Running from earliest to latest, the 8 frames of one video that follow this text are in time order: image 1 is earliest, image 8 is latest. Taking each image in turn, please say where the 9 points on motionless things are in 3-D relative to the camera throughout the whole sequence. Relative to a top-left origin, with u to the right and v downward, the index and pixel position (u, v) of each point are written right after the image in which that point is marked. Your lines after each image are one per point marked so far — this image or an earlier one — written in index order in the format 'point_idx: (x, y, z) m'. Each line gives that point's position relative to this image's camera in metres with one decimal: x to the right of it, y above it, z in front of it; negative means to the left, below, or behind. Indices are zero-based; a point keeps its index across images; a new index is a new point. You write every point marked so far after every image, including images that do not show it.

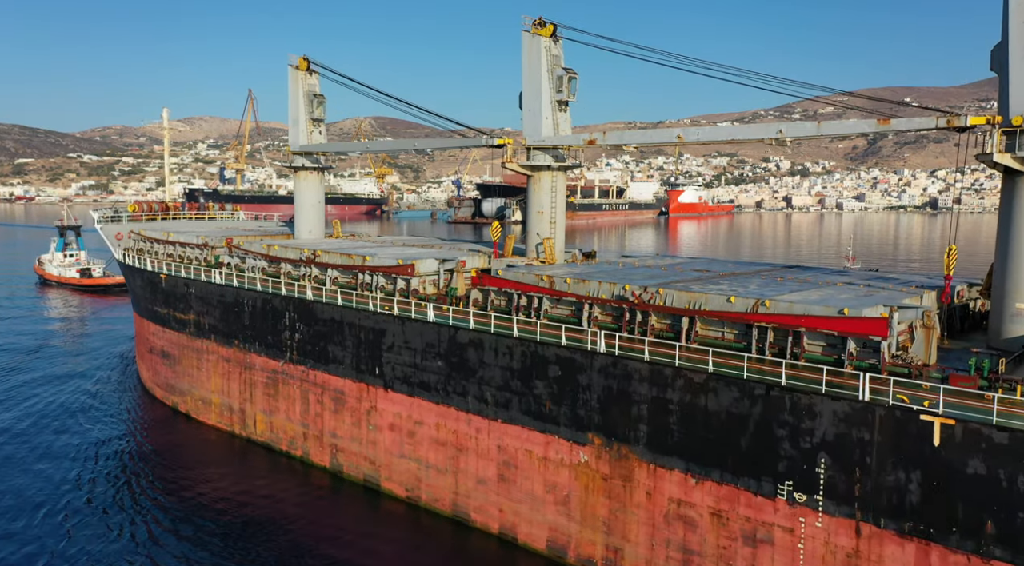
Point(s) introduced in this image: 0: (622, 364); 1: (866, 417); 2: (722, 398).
0: (+2.7, -2.0, +19.8) m
1: (+6.9, -2.6, +15.8) m
2: (+4.6, -2.5, +17.9) m
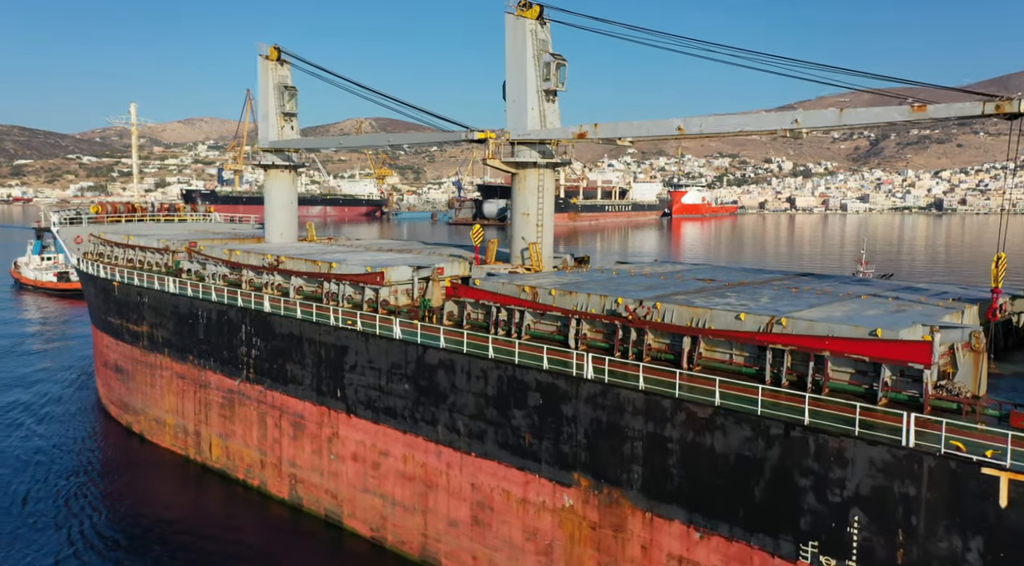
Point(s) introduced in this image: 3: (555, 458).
0: (+2.1, -2.3, +16.8) m
1: (+6.3, -2.9, +12.8) m
2: (+4.0, -2.8, +14.9) m
3: (+0.9, -3.8, +17.9) m
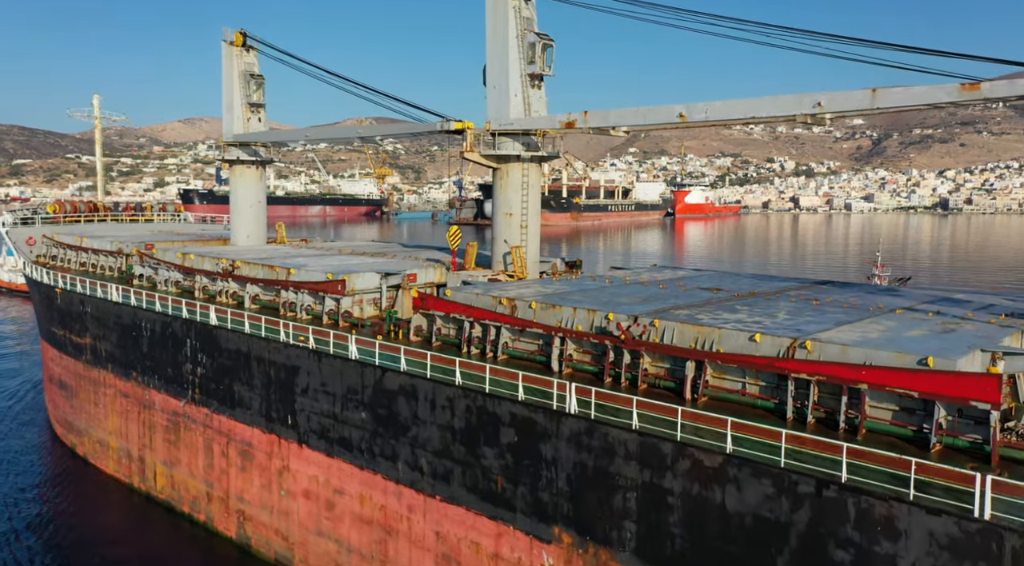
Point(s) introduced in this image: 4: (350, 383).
0: (+1.5, -2.5, +13.8) m
1: (+5.7, -3.2, +9.8) m
2: (+3.4, -3.1, +11.9) m
3: (+0.4, -4.1, +14.9) m
4: (-3.7, -2.2, +18.4) m
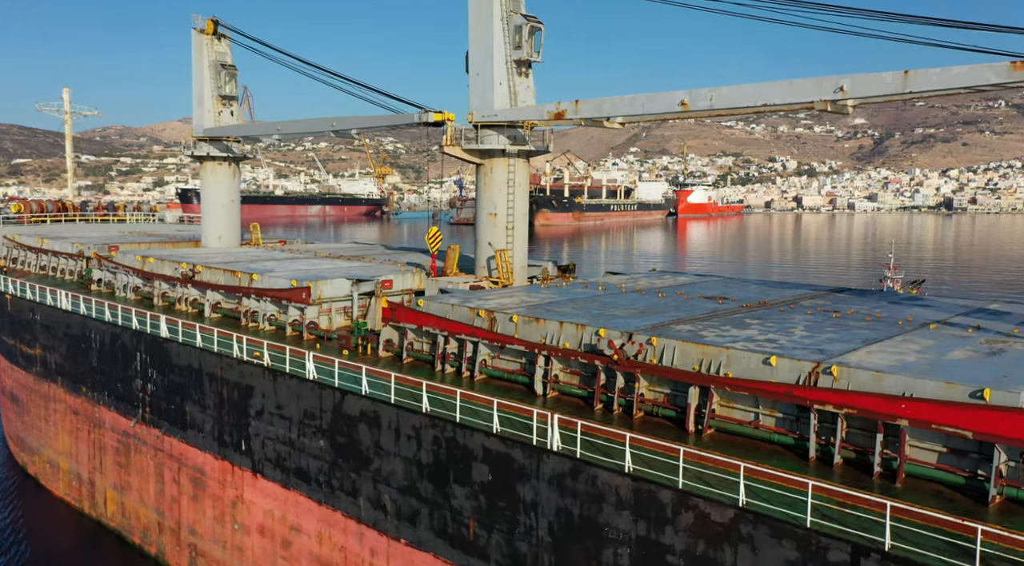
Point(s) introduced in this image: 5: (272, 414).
0: (+1.1, -2.7, +11.6) m
1: (+5.3, -3.4, +7.6) m
2: (+3.0, -3.3, +9.7) m
3: (-0.1, -4.3, +12.7) m
4: (-4.1, -2.4, +16.2) m
5: (-5.0, -2.7, +17.0) m
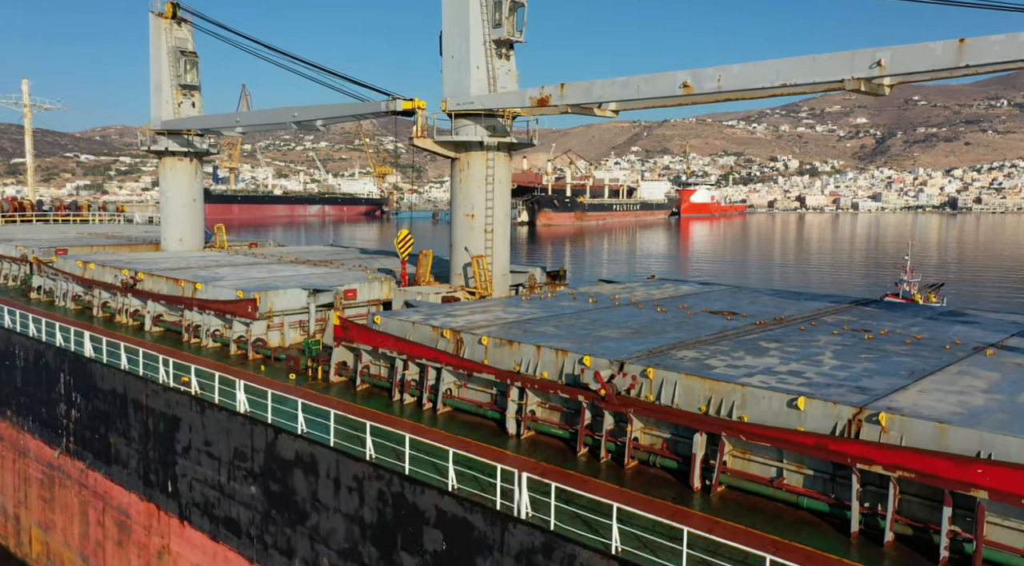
0: (+0.6, -3.0, +8.9) m
1: (+4.7, -3.6, +5.0) m
2: (+2.5, -3.5, +7.1) m
3: (-0.6, -4.5, +10.1) m
4: (-4.6, -2.7, +13.6) m
5: (-5.5, -3.0, +14.3) m
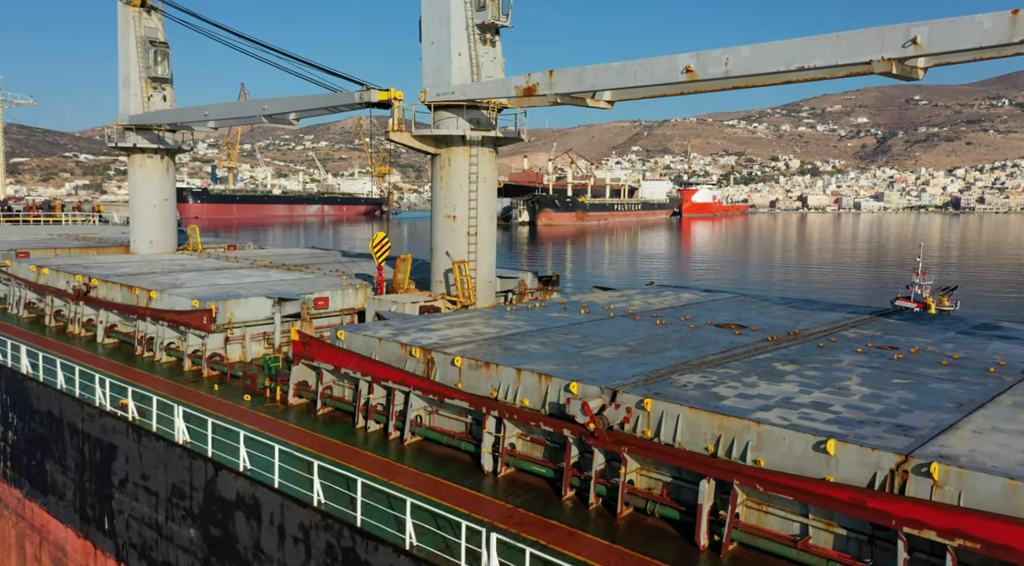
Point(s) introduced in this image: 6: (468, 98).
0: (+0.2, -3.1, +7.2) m
1: (+4.4, -3.8, +3.2) m
2: (+2.2, -3.7, +5.3) m
3: (-0.9, -4.7, +8.4) m
4: (-4.9, -2.9, +11.9) m
5: (-5.8, -3.1, +12.6) m
6: (-0.9, +3.9, +17.2) m
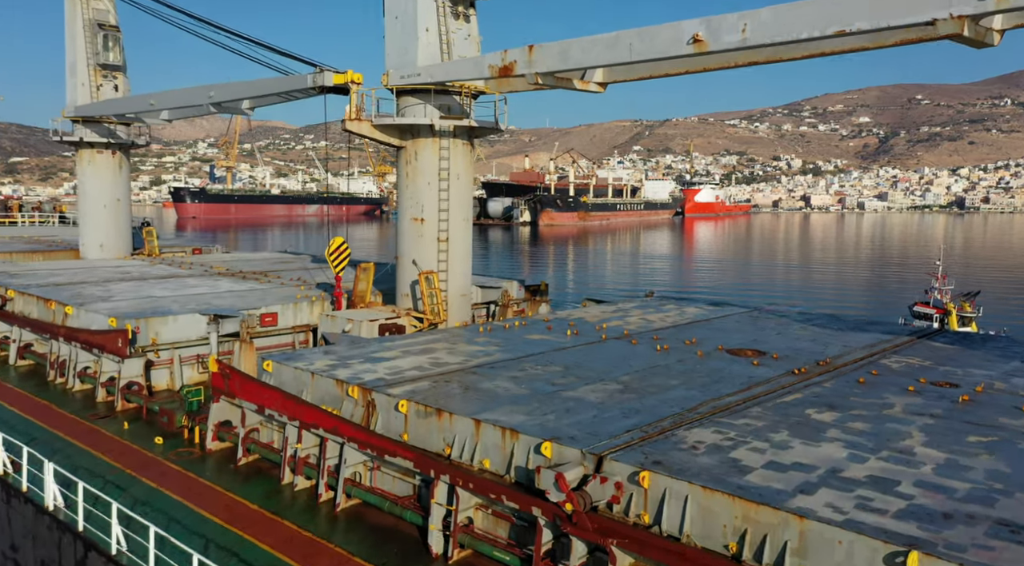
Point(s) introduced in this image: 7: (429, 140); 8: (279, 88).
0: (-0.2, -3.4, +4.7) m
1: (+4.0, -4.1, +0.7) m
2: (+1.7, -4.0, +2.8) m
3: (-1.3, -5.0, +5.9) m
4: (-5.4, -3.1, +9.4) m
5: (-6.3, -3.4, +10.1) m
6: (-1.3, +3.7, +14.6) m
7: (-1.5, +2.7, +15.4) m
8: (-4.8, +4.1, +16.9) m
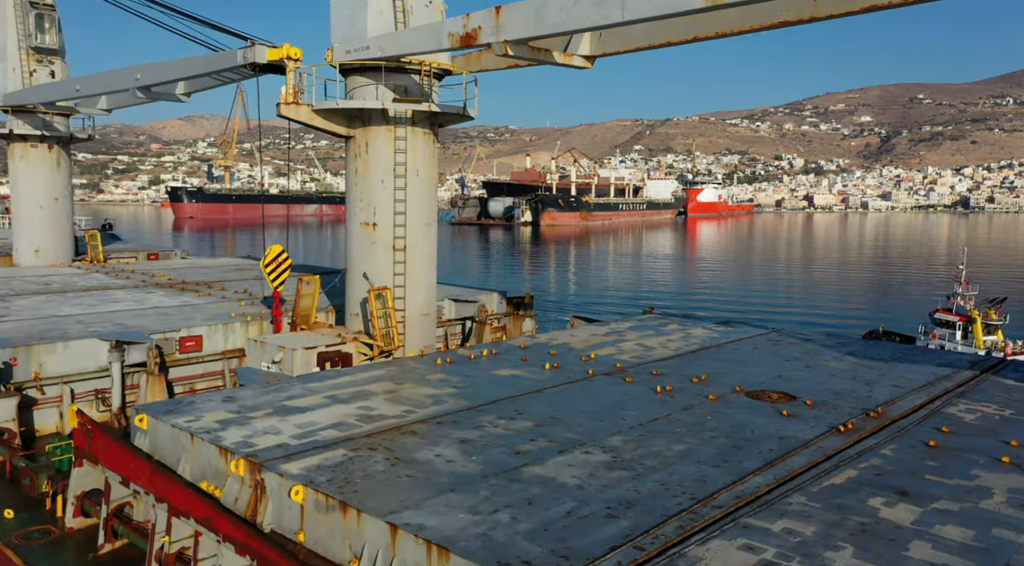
0: (-0.7, -3.7, +2.0) m
1: (+3.5, -4.3, -2.0) m
2: (+1.2, -4.3, +0.2) m
3: (-1.8, -5.3, +3.2) m
4: (-5.8, -3.4, +6.7) m
5: (-6.7, -3.7, +7.5) m
6: (-1.8, +3.4, +12.0) m
7: (-2.0, +2.4, +12.7) m
8: (-5.3, +3.8, +14.3) m
